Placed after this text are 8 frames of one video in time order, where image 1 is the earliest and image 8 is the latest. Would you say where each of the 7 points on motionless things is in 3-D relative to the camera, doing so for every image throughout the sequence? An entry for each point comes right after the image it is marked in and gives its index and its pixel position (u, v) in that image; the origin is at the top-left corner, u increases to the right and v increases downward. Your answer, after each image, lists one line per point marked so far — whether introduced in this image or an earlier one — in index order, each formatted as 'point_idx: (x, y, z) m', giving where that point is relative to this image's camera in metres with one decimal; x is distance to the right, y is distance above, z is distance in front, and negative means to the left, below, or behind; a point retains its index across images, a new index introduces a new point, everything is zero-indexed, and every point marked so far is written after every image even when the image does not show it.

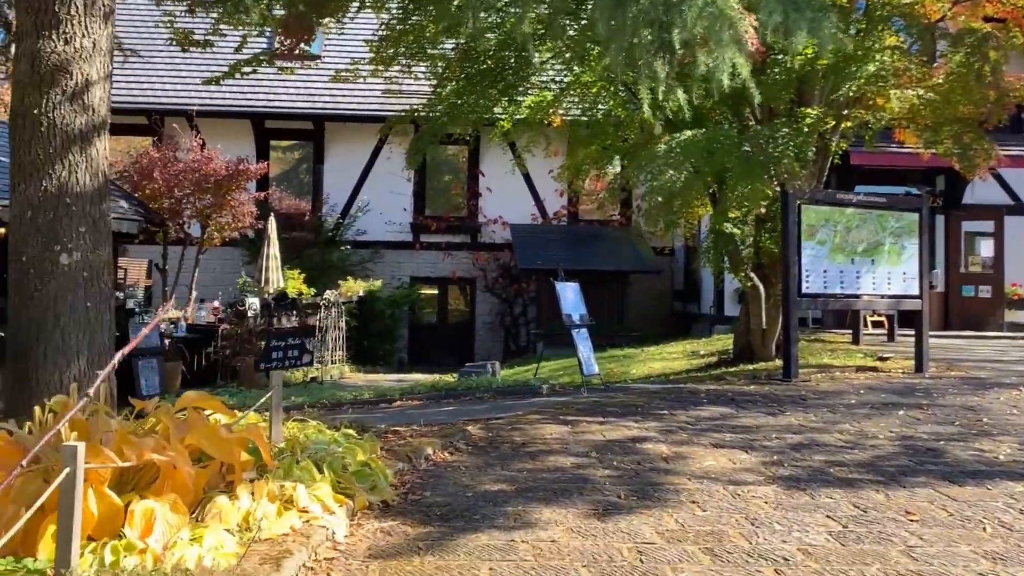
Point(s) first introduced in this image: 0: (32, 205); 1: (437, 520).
0: (-3.2, +0.6, +6.7) m
1: (-0.5, -1.4, +6.2) m
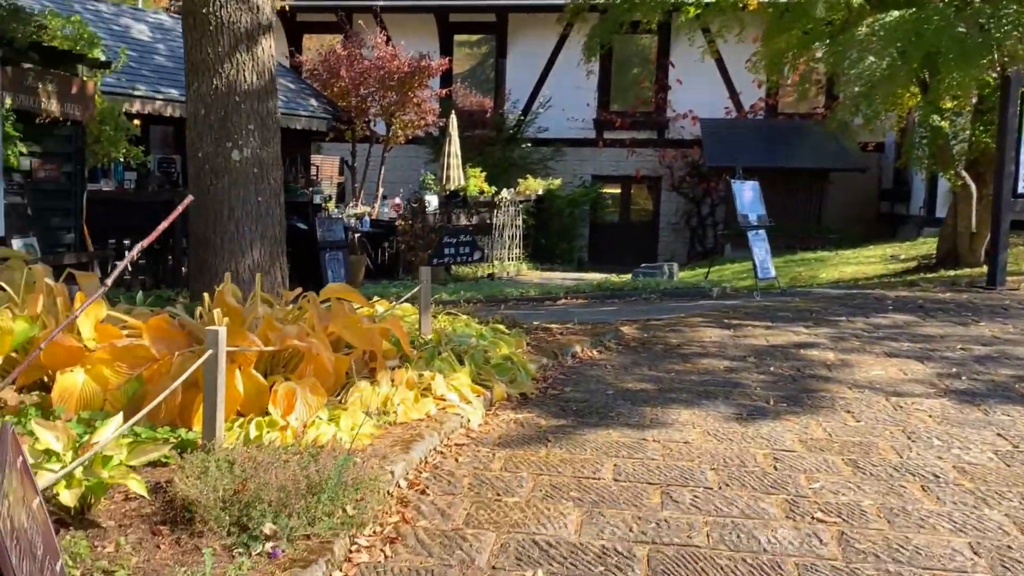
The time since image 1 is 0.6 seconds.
0: (-2.2, +1.3, +7.1) m
1: (+0.4, -0.8, +6.4) m
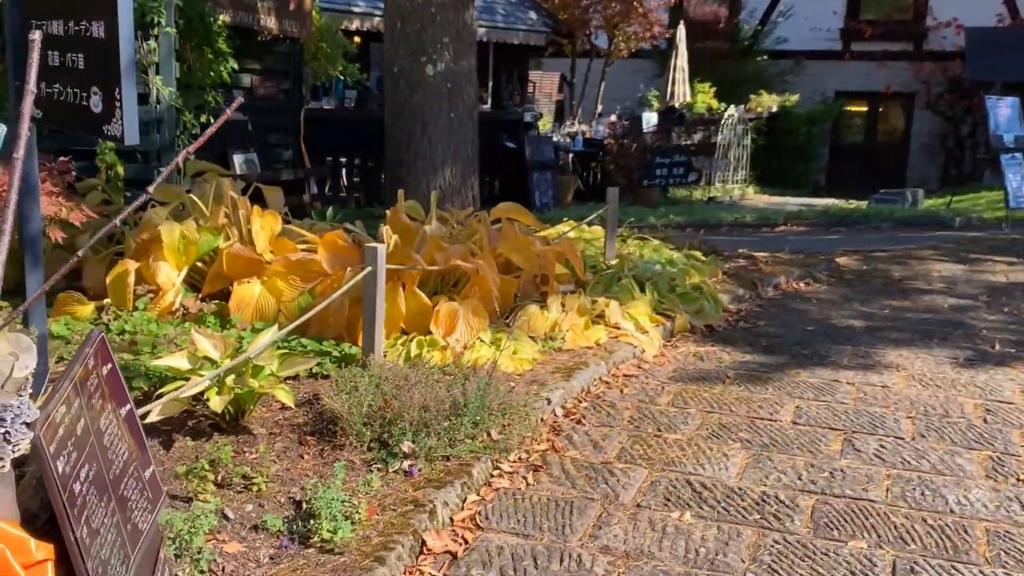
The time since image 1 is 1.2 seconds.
0: (-0.8, +1.9, +7.1) m
1: (+1.5, -0.4, +6.0) m
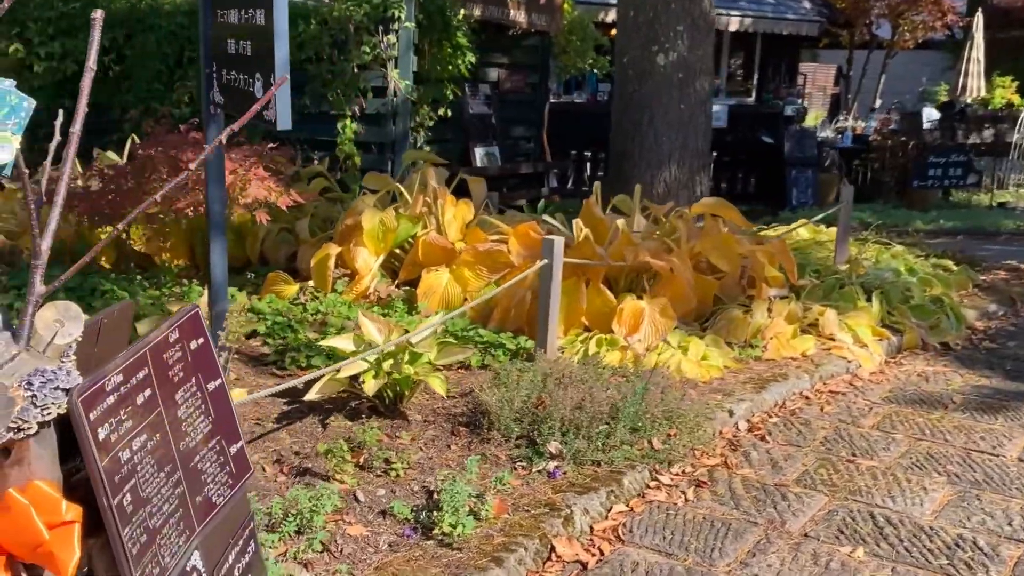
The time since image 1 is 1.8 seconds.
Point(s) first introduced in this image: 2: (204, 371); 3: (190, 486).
0: (+0.8, +1.9, +7.0) m
1: (+2.6, -0.4, +5.3) m
2: (-0.7, -0.2, +2.2) m
3: (-0.7, -0.4, +2.1) m
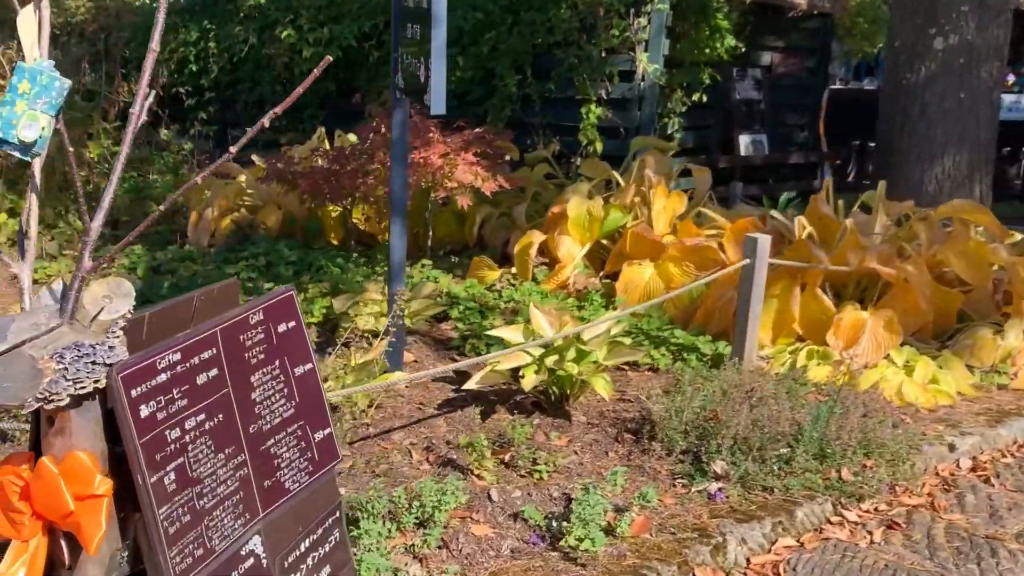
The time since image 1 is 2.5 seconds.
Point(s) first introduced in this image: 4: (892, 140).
0: (+2.4, +1.9, +6.3) m
1: (+3.4, -0.6, +4.2) m
2: (-0.5, -0.1, +2.2) m
3: (-0.5, -0.4, +2.1) m
4: (+2.4, +1.0, +6.5) m
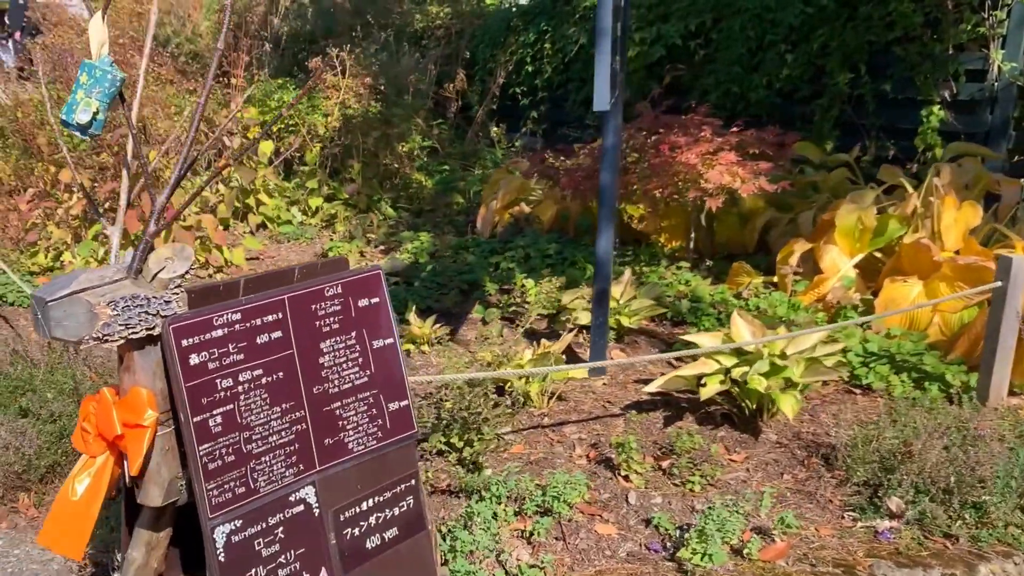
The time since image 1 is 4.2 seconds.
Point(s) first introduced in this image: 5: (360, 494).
0: (+4.0, +1.7, +5.1) m
1: (+4.0, -0.9, +2.8) m
2: (-0.3, -0.1, +2.4) m
3: (-0.4, -0.3, +2.3) m
4: (+4.0, +0.7, +5.3) m
5: (-0.3, -0.5, +2.3) m
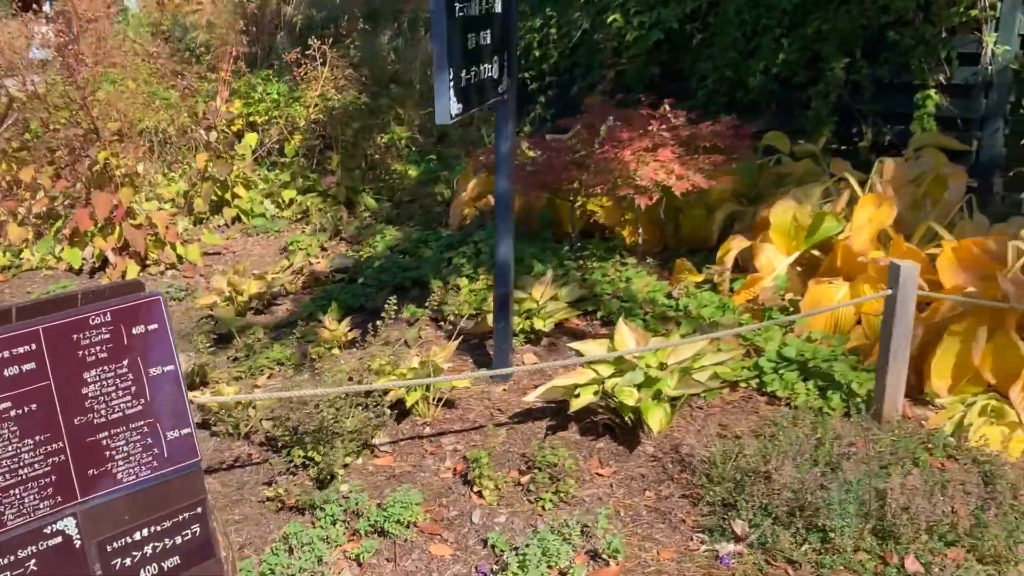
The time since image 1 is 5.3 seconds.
0: (+3.7, +1.7, +4.7) m
1: (+3.5, -0.9, +2.5) m
2: (-0.9, -0.2, +2.4) m
3: (-1.0, -0.4, +2.3) m
4: (+3.7, +0.7, +4.9) m
5: (-0.9, -0.5, +2.3) m
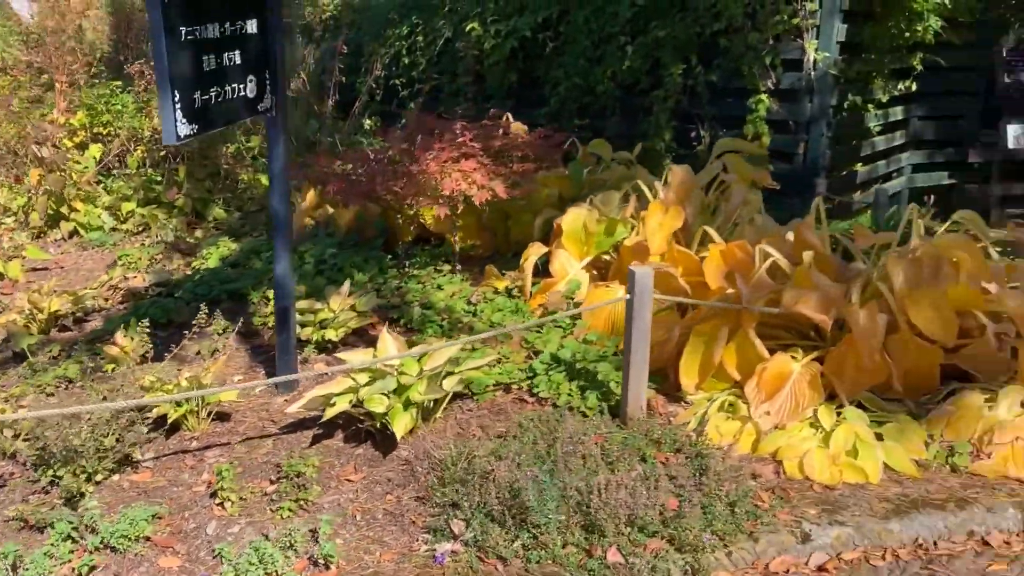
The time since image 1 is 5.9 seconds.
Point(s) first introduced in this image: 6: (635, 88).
0: (+2.7, +1.7, +5.0) m
1: (+2.7, -0.9, +2.8) m
2: (-1.6, -0.2, +2.4) m
3: (-1.7, -0.5, +2.3) m
4: (+2.7, +0.8, +5.3) m
5: (-1.6, -0.6, +2.4) m
6: (+0.9, +1.5, +7.6) m
